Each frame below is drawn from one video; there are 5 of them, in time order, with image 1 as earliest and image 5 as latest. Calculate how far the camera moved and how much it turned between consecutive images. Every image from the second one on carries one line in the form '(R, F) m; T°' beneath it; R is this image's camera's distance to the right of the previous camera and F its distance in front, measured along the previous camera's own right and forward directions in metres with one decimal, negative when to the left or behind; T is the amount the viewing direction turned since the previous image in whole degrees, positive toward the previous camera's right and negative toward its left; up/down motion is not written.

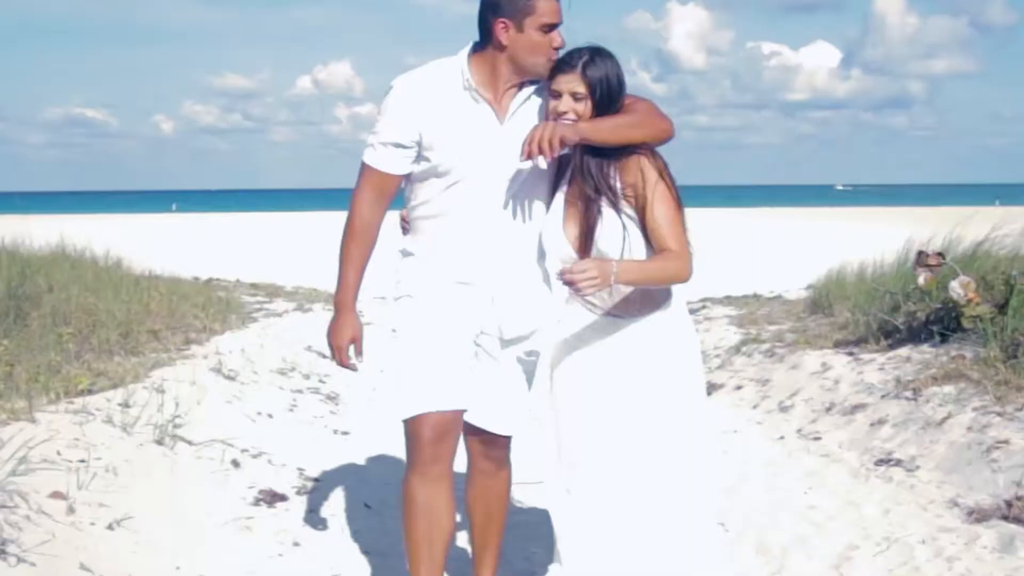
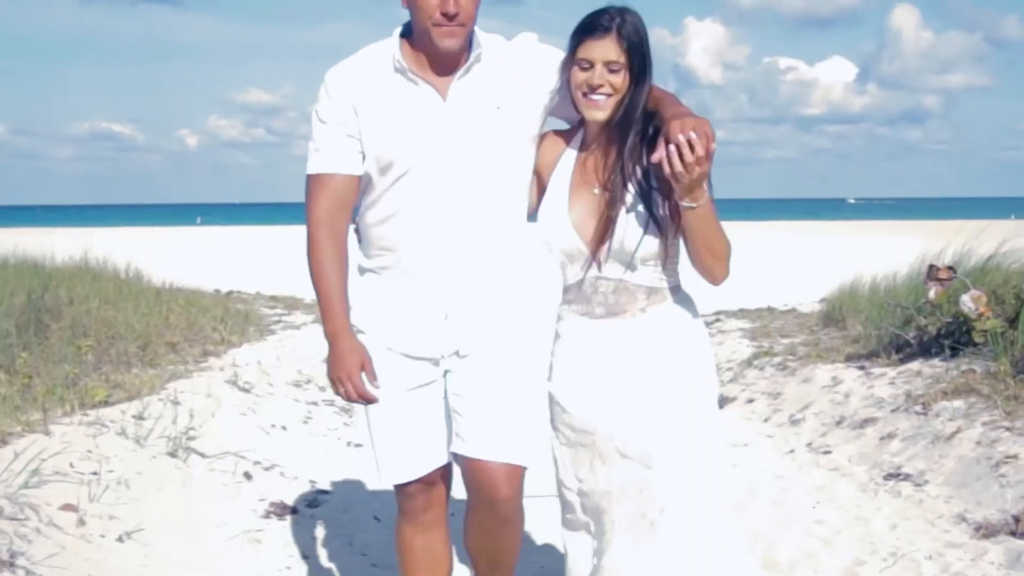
(+0.1, 0.0) m; -1°
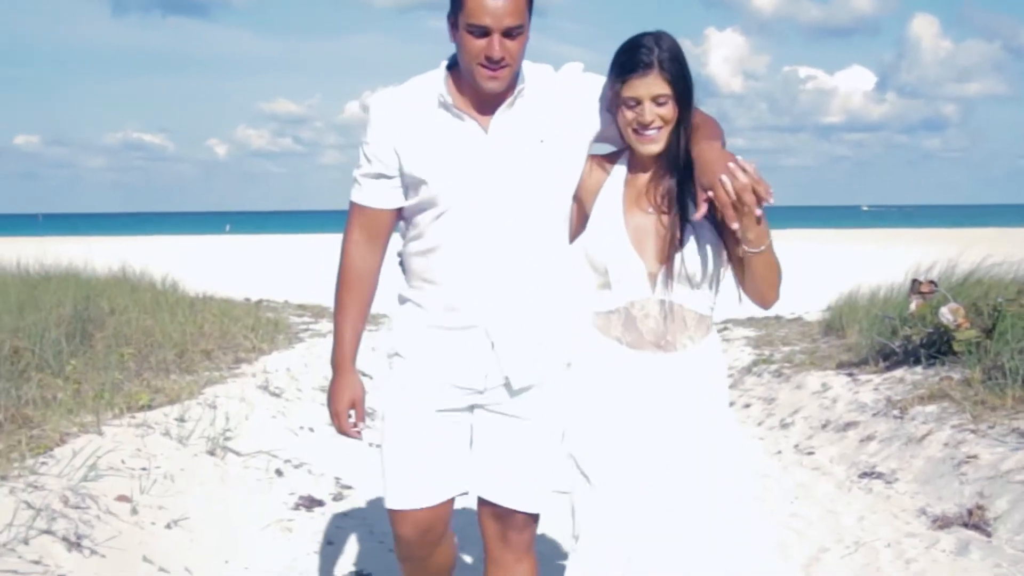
(+0.1, -0.5) m; -1°
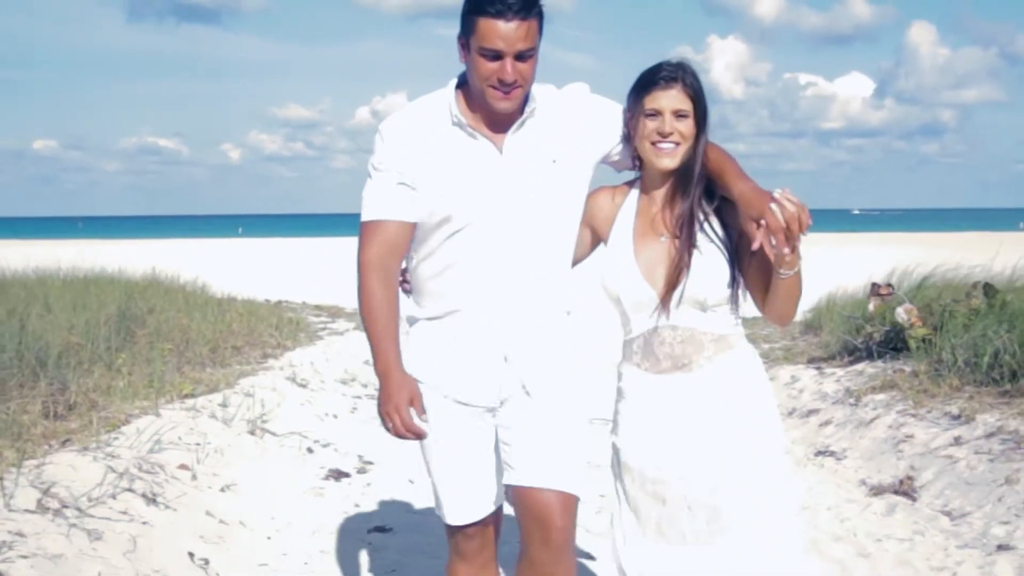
(0.0, -0.9) m; 0°
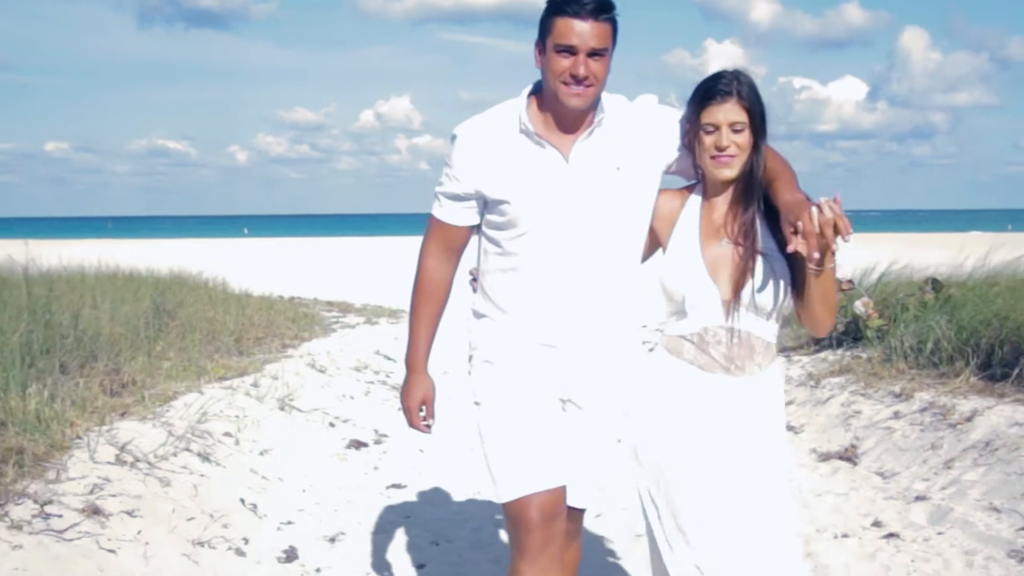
(0.0, -0.9) m; 0°
